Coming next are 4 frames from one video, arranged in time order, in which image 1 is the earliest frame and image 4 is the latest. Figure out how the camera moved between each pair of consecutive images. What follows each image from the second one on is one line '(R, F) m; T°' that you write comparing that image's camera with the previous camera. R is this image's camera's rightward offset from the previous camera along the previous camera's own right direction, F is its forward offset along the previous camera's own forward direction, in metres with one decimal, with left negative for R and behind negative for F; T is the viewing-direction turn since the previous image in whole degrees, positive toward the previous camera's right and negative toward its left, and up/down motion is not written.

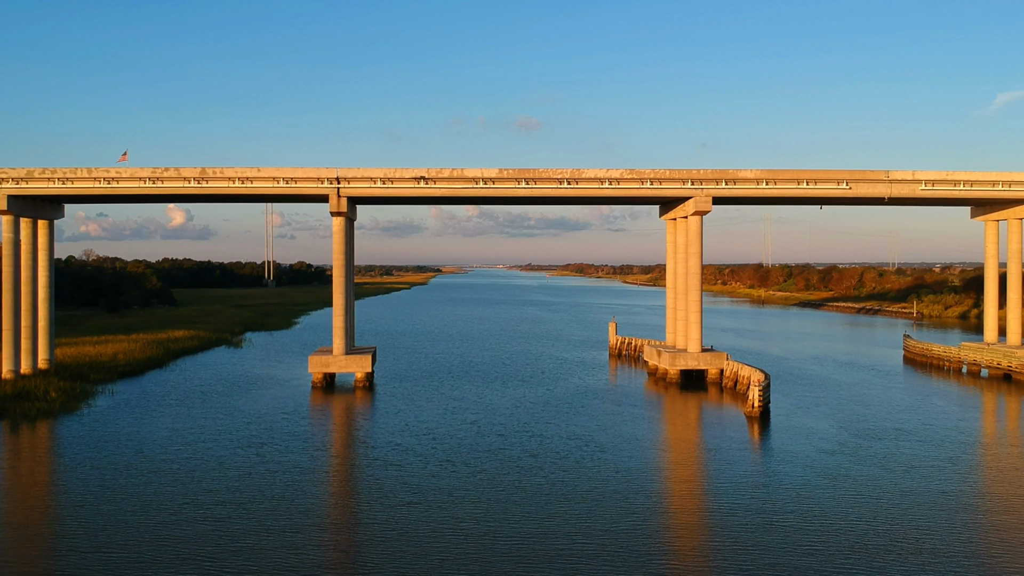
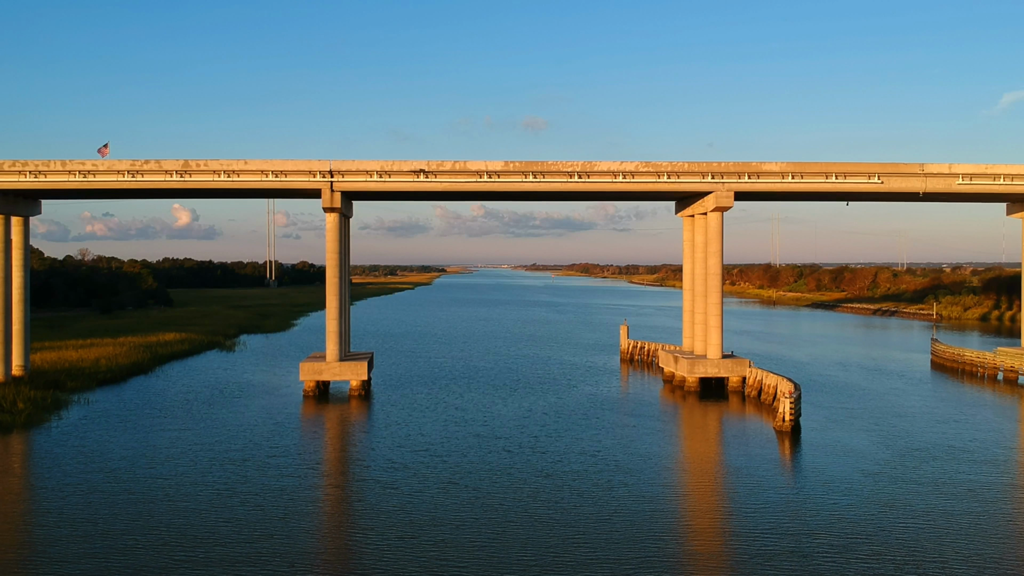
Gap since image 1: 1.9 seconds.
(-0.1, +1.7) m; 0°
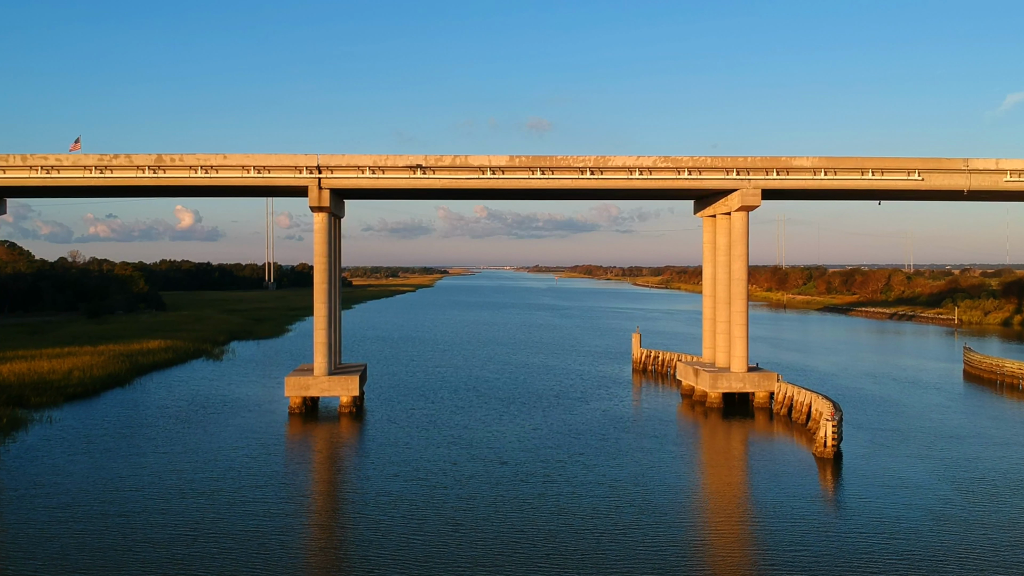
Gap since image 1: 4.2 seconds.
(-0.1, +2.0) m; 0°
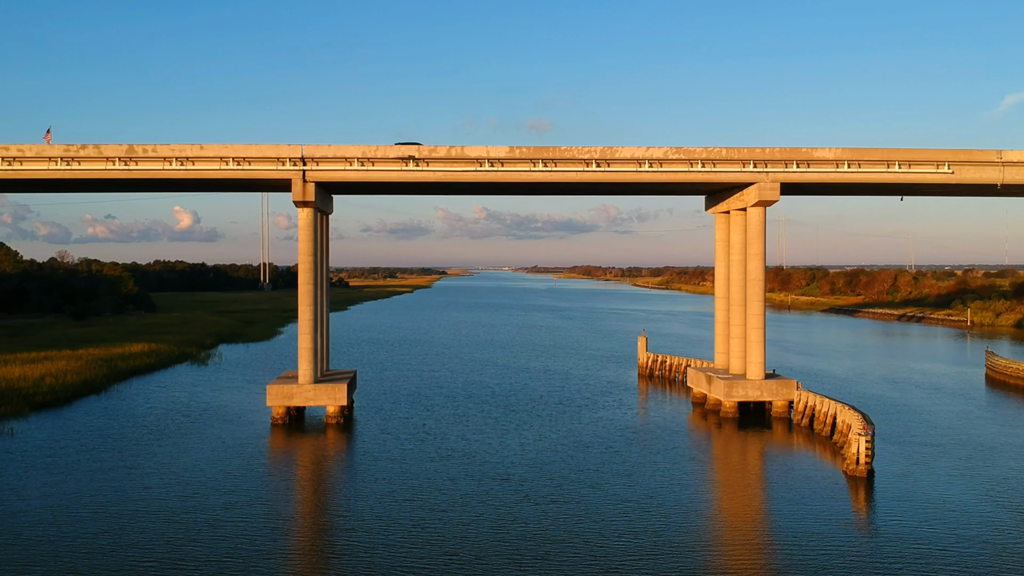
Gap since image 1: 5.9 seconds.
(0.0, +1.5) m; 0°
